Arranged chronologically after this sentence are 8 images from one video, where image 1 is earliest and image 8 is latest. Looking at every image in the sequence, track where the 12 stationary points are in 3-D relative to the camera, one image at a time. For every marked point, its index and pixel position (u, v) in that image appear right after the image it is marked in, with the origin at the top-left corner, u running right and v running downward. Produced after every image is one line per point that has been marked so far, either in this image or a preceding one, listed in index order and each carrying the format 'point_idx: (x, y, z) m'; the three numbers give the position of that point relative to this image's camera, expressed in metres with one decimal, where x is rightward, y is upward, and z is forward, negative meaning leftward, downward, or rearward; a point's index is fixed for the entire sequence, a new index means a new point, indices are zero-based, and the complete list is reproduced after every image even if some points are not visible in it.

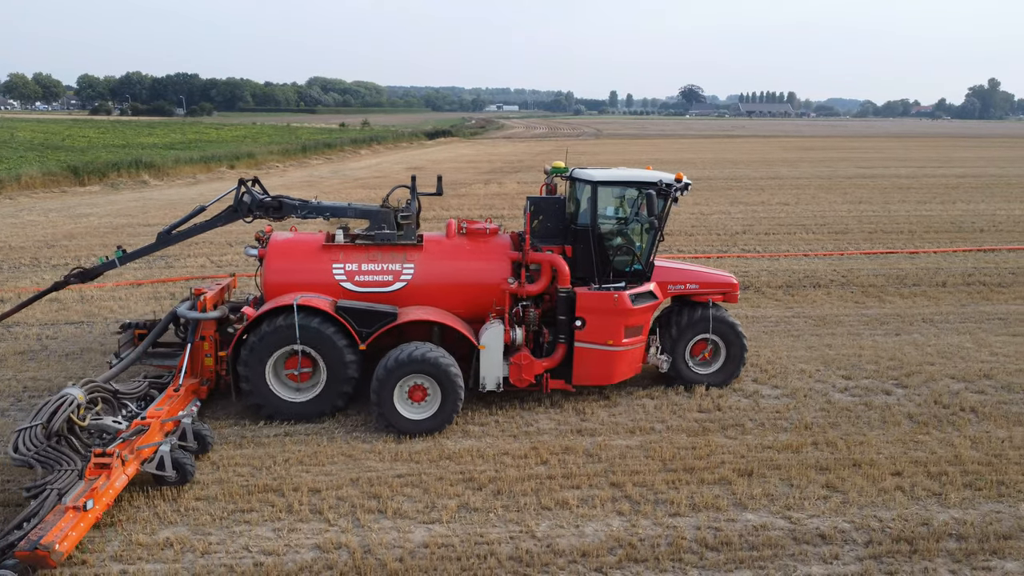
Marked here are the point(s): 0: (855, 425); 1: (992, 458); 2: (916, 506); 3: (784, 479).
0: (+2.8, -1.1, +6.5) m
1: (+3.5, -1.2, +5.9) m
2: (+2.6, -1.4, +5.2) m
3: (+1.9, -1.3, +5.6) m
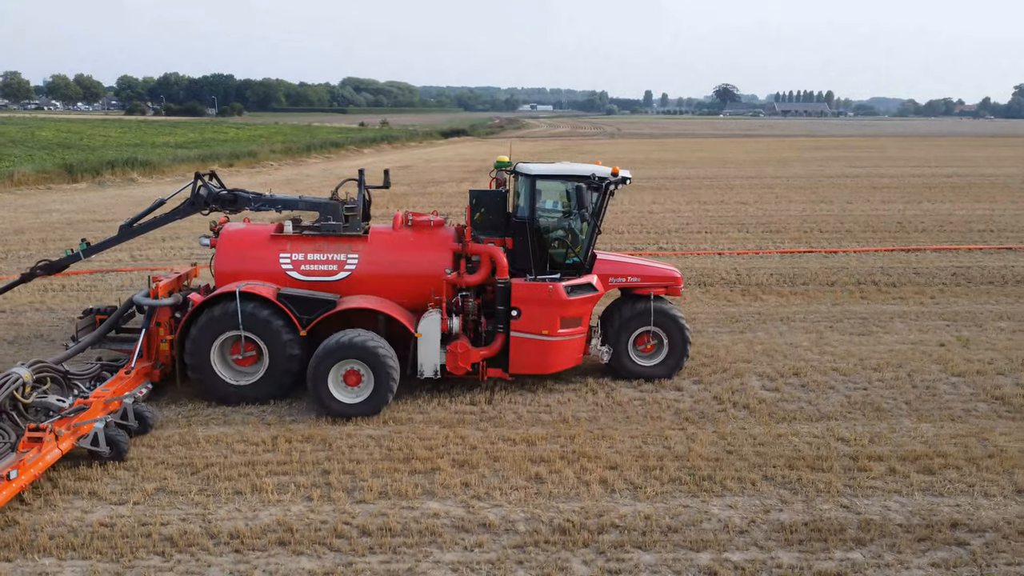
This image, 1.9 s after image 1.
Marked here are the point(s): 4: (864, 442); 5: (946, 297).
0: (+0.8, -1.1, +6.5) m
1: (+1.5, -1.2, +5.9) m
2: (+0.6, -1.4, +5.3) m
3: (-0.1, -1.3, +5.6) m
4: (+2.7, -1.2, +6.2) m
5: (+5.9, -0.1, +11.0) m
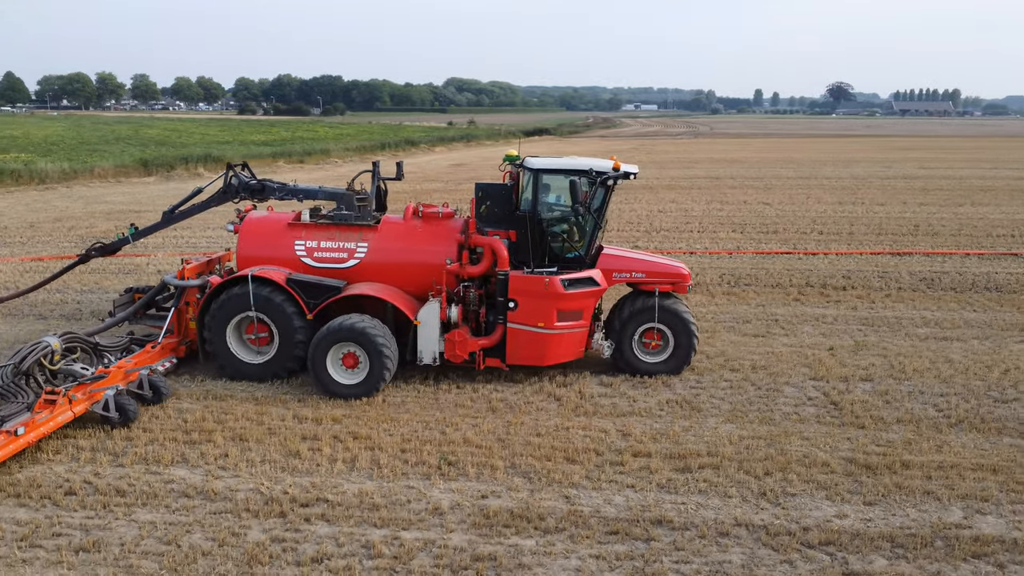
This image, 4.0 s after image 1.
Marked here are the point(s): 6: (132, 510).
0: (-0.8, -1.0, +6.7) m
1: (-0.2, -1.1, +6.0) m
2: (-1.2, -1.3, +5.5) m
3: (-1.8, -1.1, +5.9) m
4: (+1.0, -1.1, +6.1) m
5: (+4.9, -0.2, +10.5) m
6: (-2.3, -1.4, +5.0) m
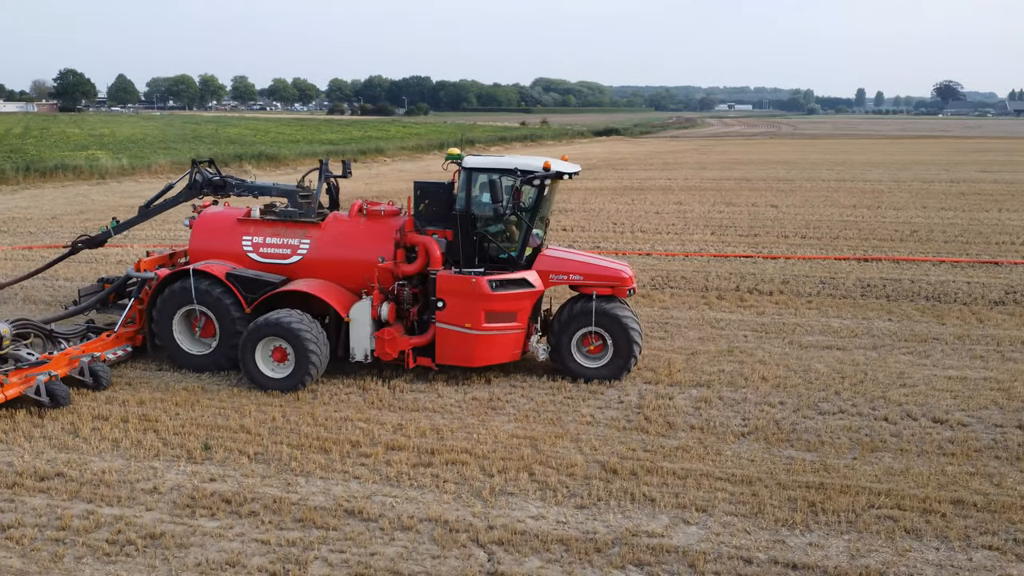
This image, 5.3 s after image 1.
0: (-2.4, -0.9, +7.0) m
1: (-1.9, -1.1, +6.2) m
2: (-3.0, -1.2, +5.8) m
3: (-3.6, -1.1, +6.3) m
4: (-0.7, -1.1, +6.1) m
5: (+3.6, -0.2, +10.1) m
6: (-4.2, -1.3, +5.5) m
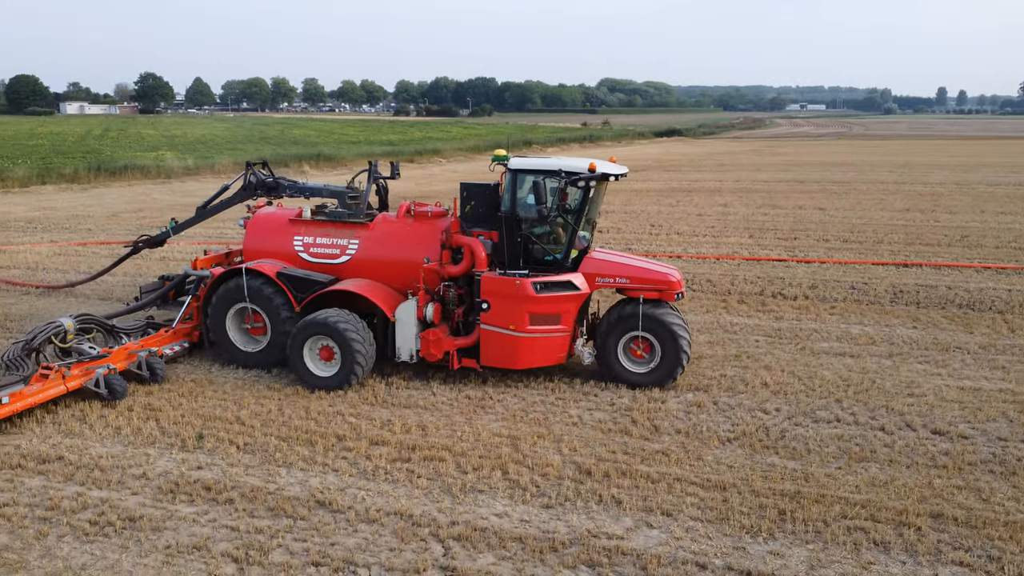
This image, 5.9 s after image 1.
0: (-2.5, -0.9, +7.2) m
1: (-2.0, -1.0, +6.4) m
2: (-3.1, -1.2, +6.1) m
3: (-3.7, -1.0, +6.7) m
4: (-0.9, -1.1, +6.3) m
5: (+3.8, -0.3, +9.9) m
6: (-4.4, -1.2, +5.9) m
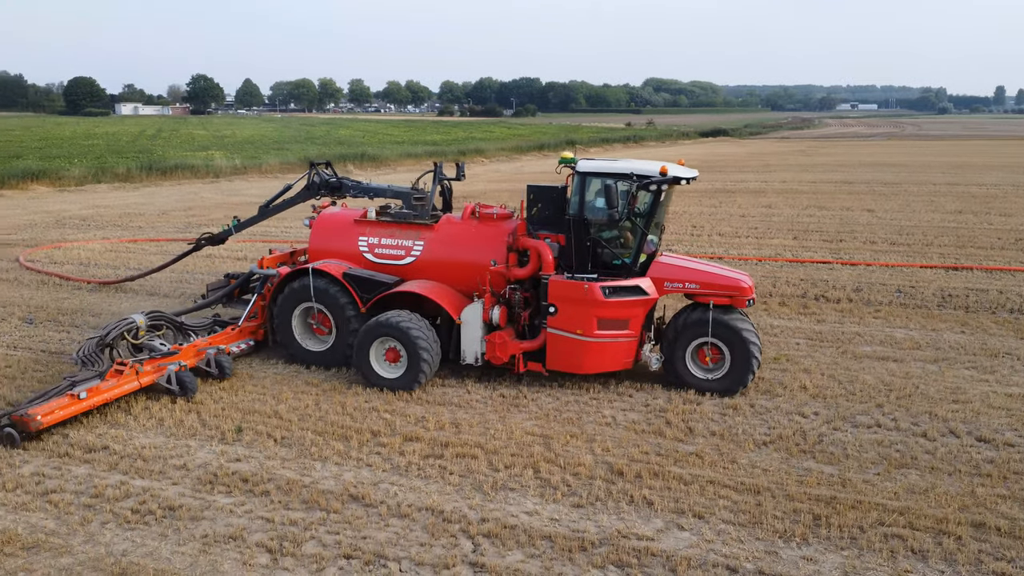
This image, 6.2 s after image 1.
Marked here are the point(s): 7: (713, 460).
0: (-2.2, -0.9, +7.4) m
1: (-1.8, -1.0, +6.5) m
2: (-2.9, -1.1, +6.3) m
3: (-3.4, -1.0, +6.9) m
4: (-0.6, -1.1, +6.3) m
5: (+4.3, -0.3, +9.7) m
6: (-4.1, -1.2, +6.1) m
7: (+1.4, -1.2, +5.7) m
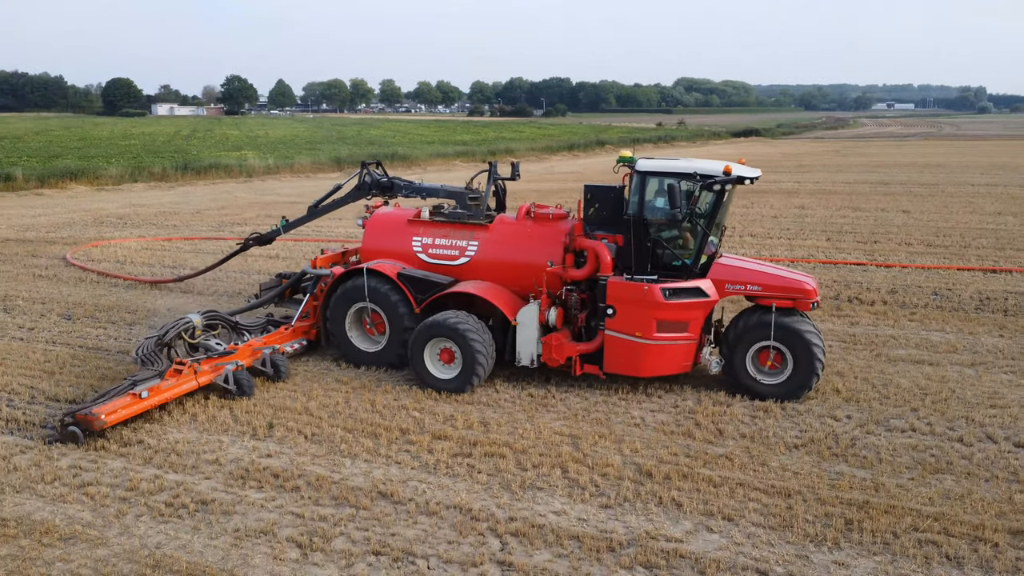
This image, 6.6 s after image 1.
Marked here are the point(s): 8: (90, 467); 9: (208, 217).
0: (-1.9, -0.8, +7.4) m
1: (-1.5, -1.0, +6.6) m
2: (-2.6, -1.1, +6.4) m
3: (-3.1, -0.9, +7.0) m
4: (-0.4, -1.1, +6.3) m
5: (+4.6, -0.4, +9.5) m
6: (-3.9, -1.1, +6.2) m
7: (+1.6, -1.2, +5.7) m
8: (-3.0, -1.3, +5.7) m
9: (-7.5, +1.8, +19.9) m
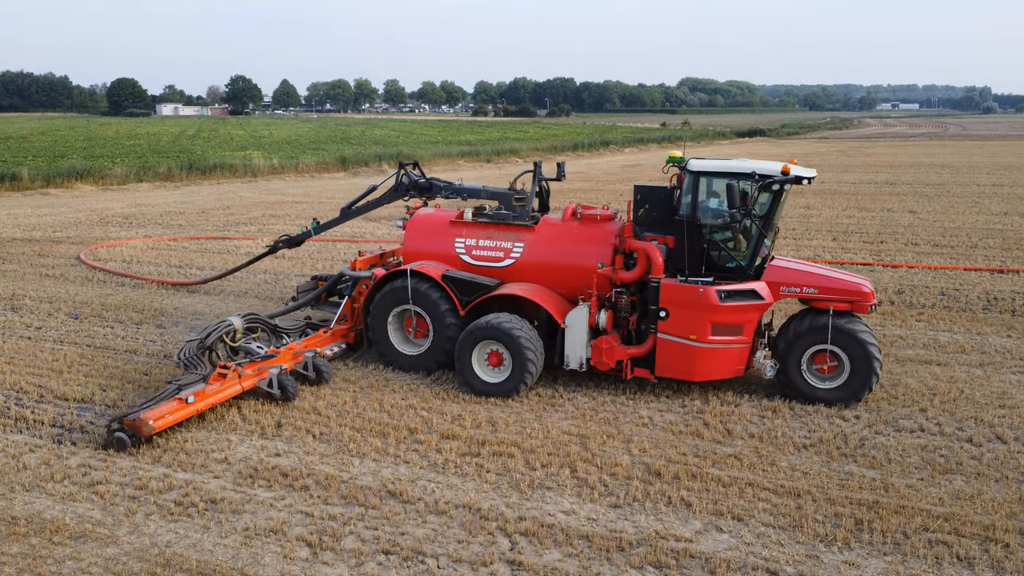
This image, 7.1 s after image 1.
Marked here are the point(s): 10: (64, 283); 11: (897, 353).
0: (-1.8, -0.8, +7.5) m
1: (-1.5, -1.0, +6.6) m
2: (-2.6, -1.1, +6.4) m
3: (-3.1, -0.9, +7.0) m
4: (-0.3, -1.1, +6.3) m
5: (+4.7, -0.4, +9.5) m
6: (-3.8, -1.1, +6.3) m
7: (+1.7, -1.2, +5.7) m
8: (-2.9, -1.2, +5.7) m
9: (-7.4, +1.8, +19.9) m
10: (-6.6, +0.1, +11.9) m
11: (+4.0, -0.7, +8.2) m
